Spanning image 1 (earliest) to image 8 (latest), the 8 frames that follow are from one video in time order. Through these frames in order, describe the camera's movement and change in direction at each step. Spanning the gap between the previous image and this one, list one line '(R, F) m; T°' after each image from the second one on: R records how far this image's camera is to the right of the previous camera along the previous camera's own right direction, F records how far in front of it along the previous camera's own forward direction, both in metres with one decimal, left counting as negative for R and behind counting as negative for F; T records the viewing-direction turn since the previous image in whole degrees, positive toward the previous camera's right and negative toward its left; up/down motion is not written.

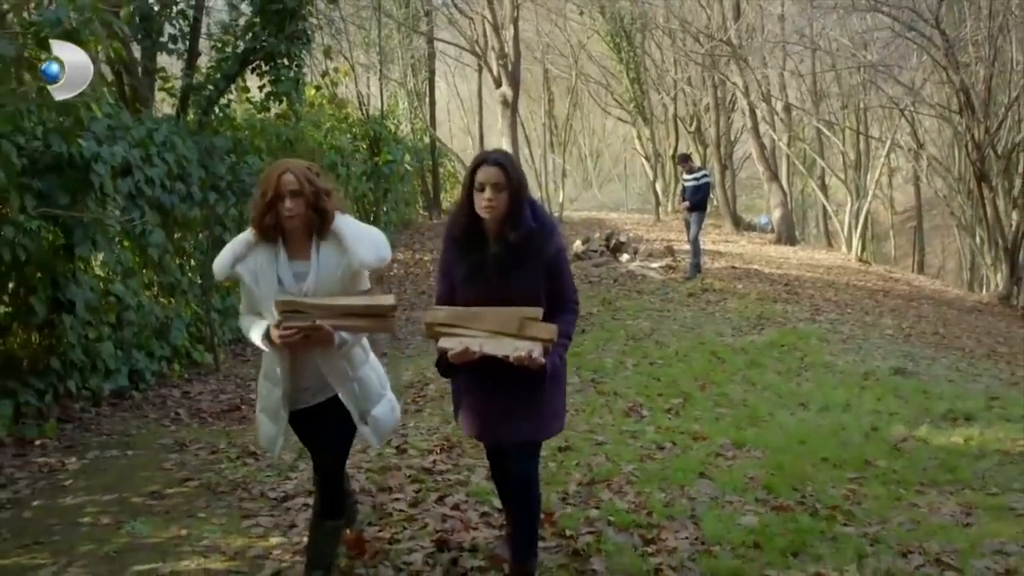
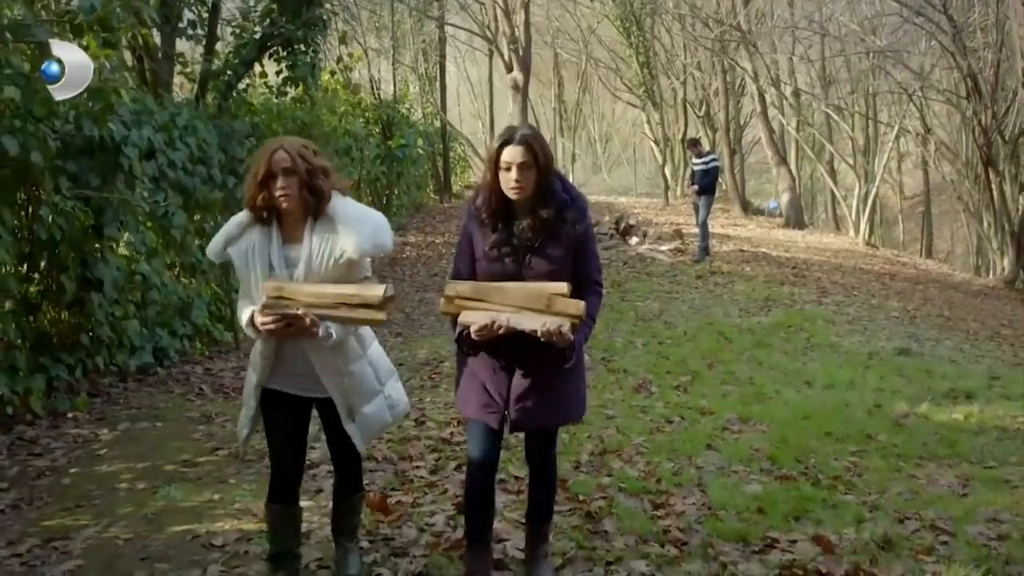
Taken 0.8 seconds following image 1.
(0.0, -0.2) m; 0°
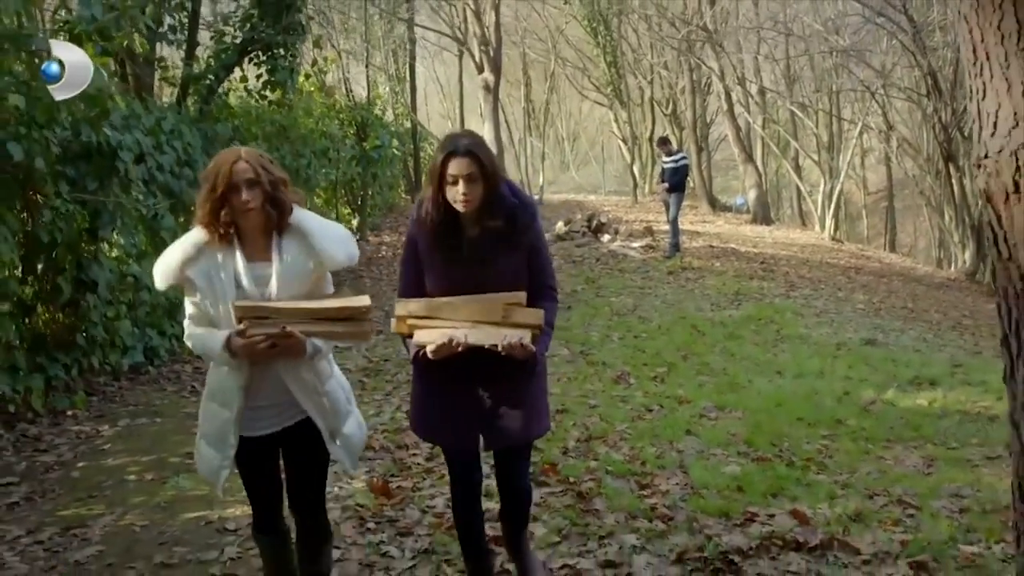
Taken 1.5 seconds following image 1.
(-0.1, -0.3) m; +2°
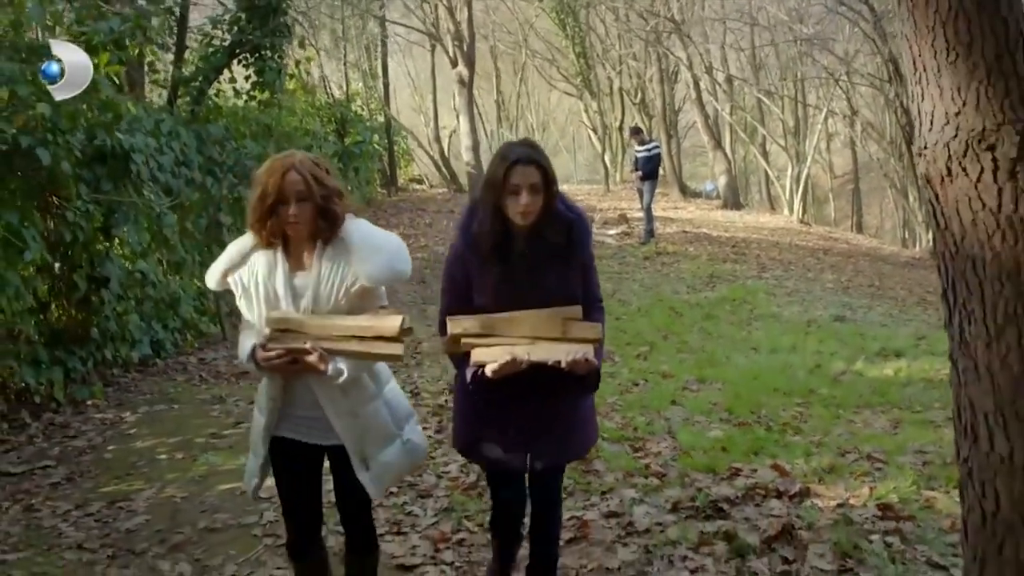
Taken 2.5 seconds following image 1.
(-0.2, -0.5) m; +1°
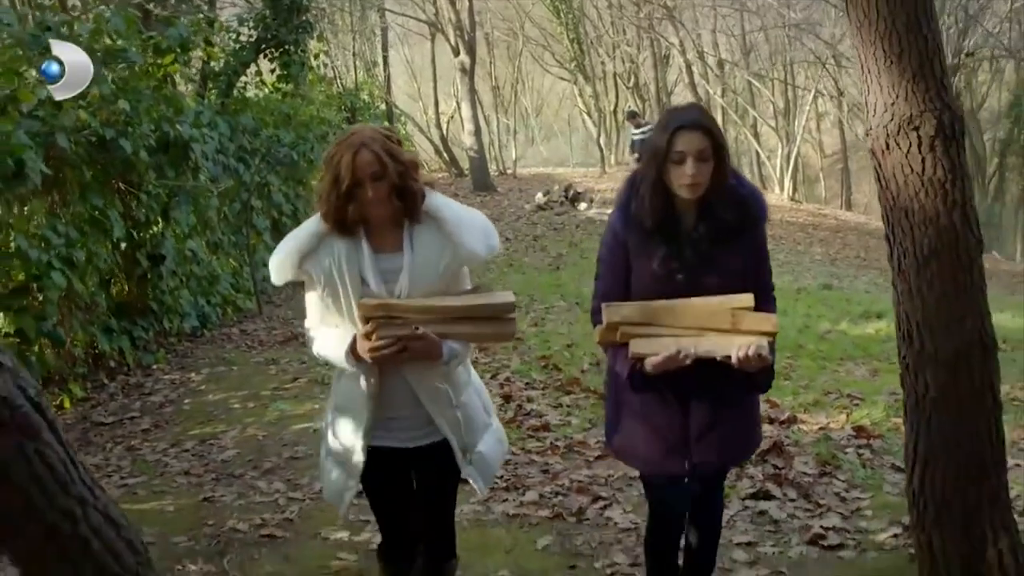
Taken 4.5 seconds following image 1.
(-0.2, -0.9) m; 0°
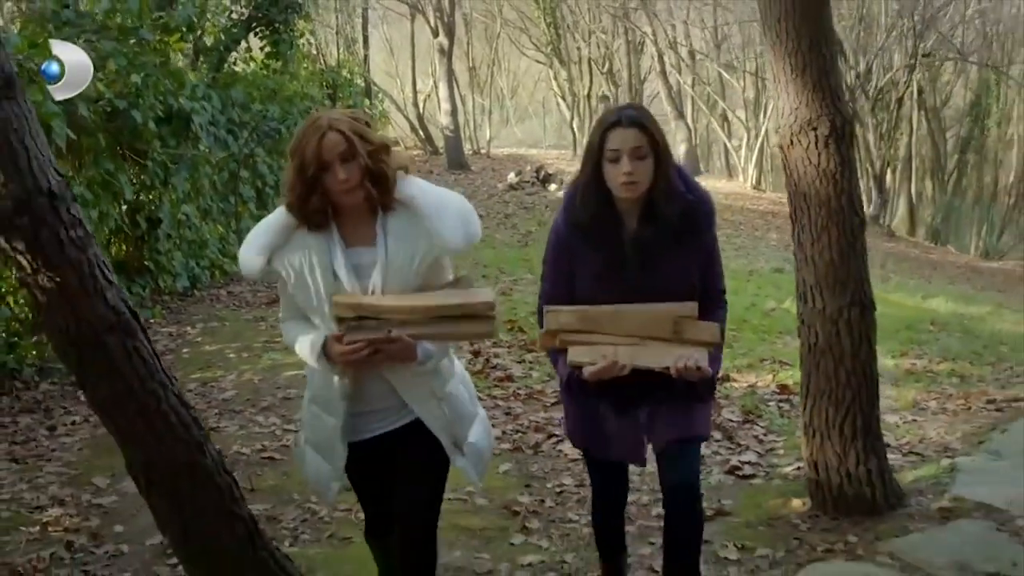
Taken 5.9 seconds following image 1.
(0.0, -0.8) m; +2°
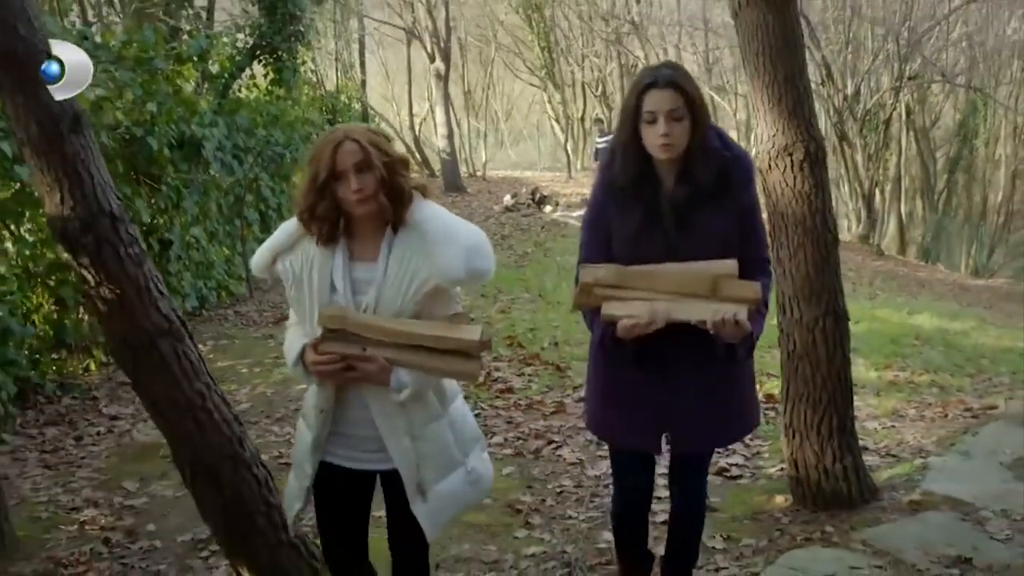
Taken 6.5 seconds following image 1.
(0.0, -0.4) m; 0°
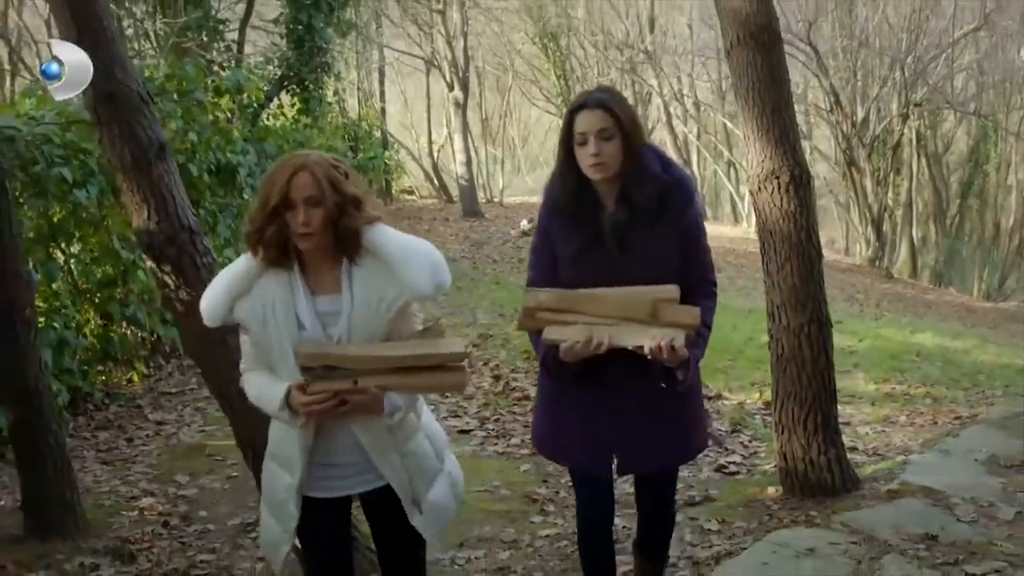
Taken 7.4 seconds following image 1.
(0.0, -0.6) m; -1°
